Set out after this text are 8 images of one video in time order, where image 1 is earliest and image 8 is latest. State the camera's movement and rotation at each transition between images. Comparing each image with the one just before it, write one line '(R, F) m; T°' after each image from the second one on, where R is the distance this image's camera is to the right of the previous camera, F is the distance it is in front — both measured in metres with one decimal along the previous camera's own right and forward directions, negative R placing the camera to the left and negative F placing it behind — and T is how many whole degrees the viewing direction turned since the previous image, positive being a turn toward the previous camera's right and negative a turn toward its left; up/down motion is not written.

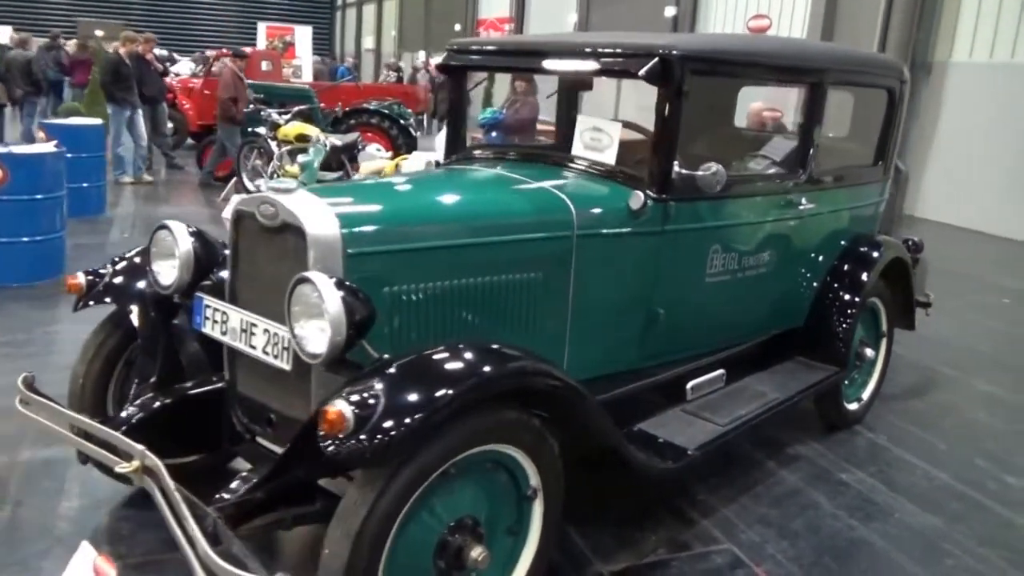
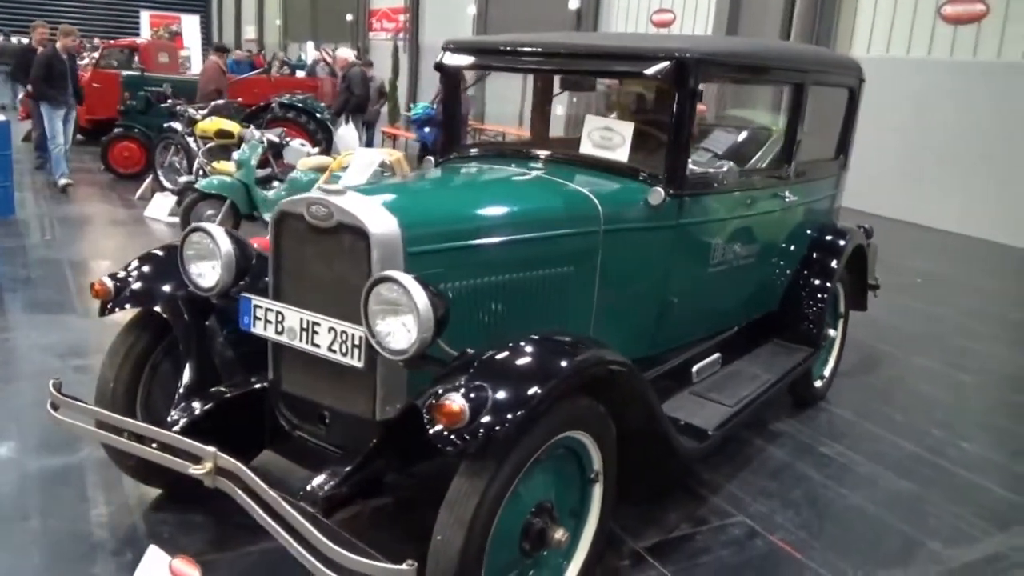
(-0.4, -0.1) m; +8°
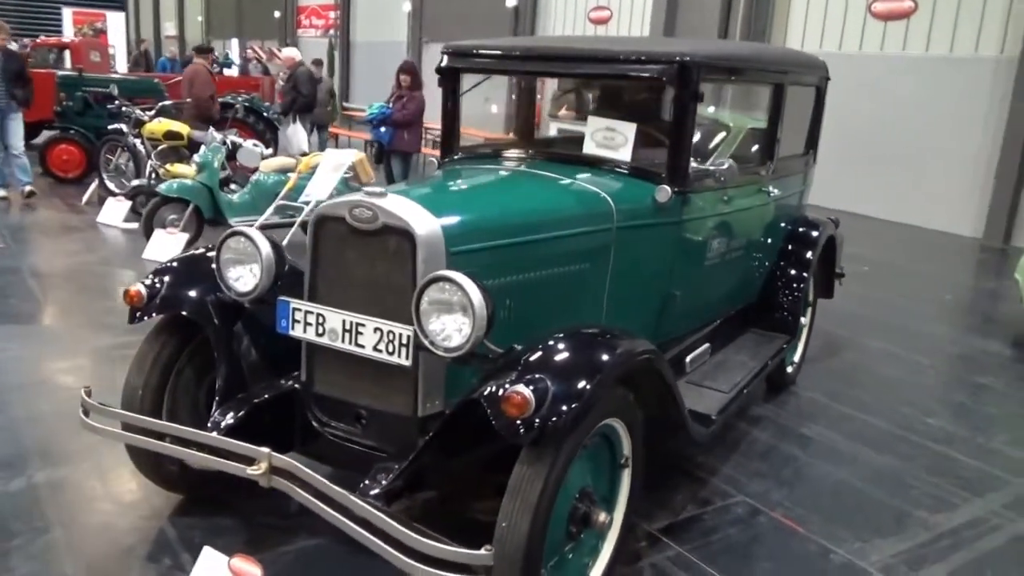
(-0.3, -0.1) m; +5°
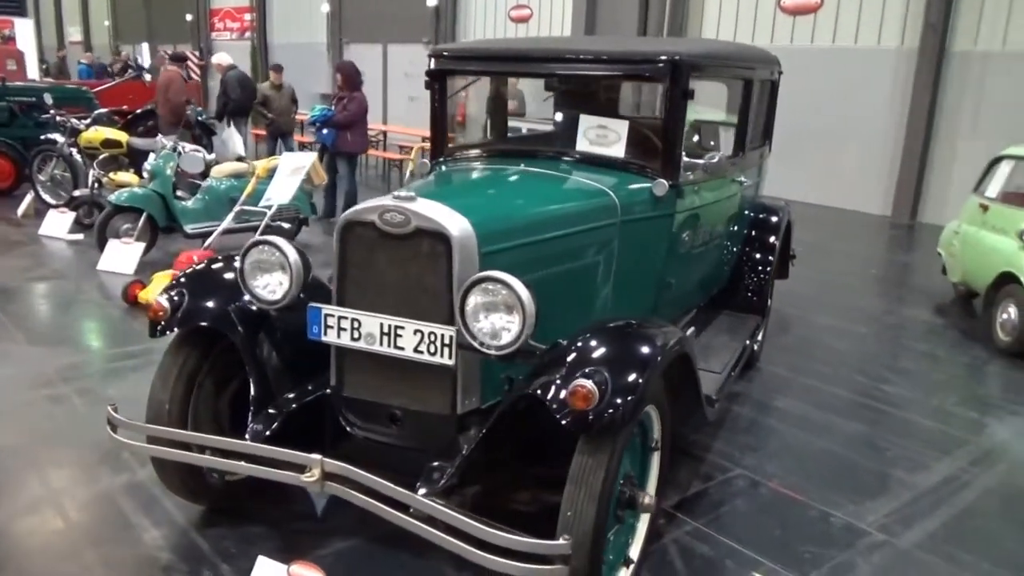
(-0.3, -0.1) m; +5°
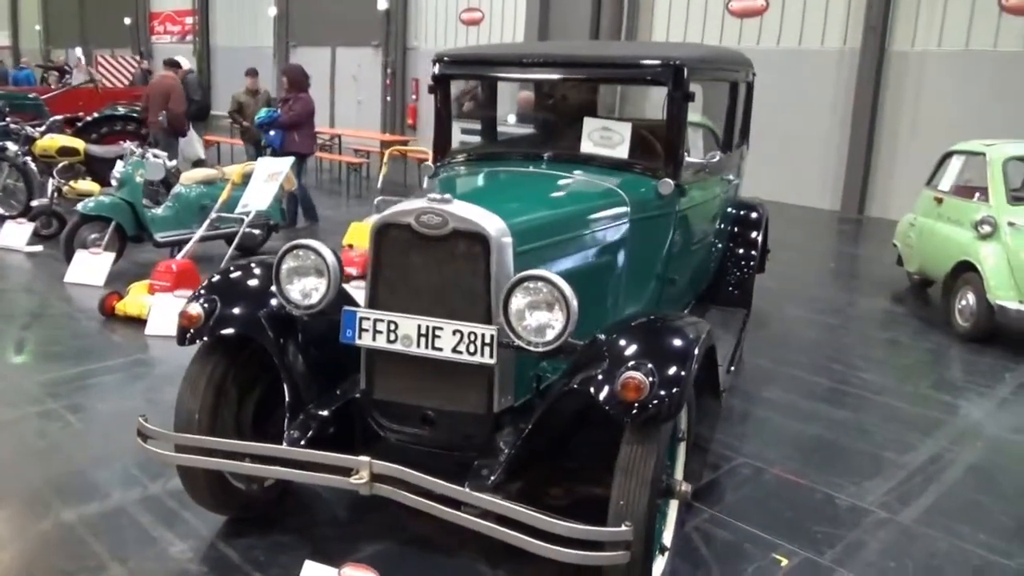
(-0.3, 0.0) m; +4°
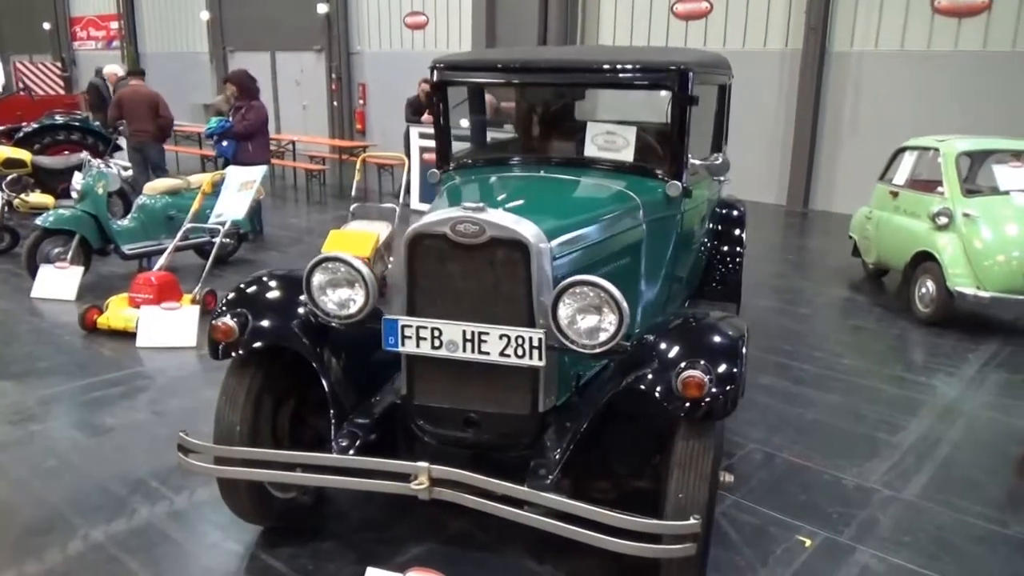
(-0.3, 0.0) m; +5°
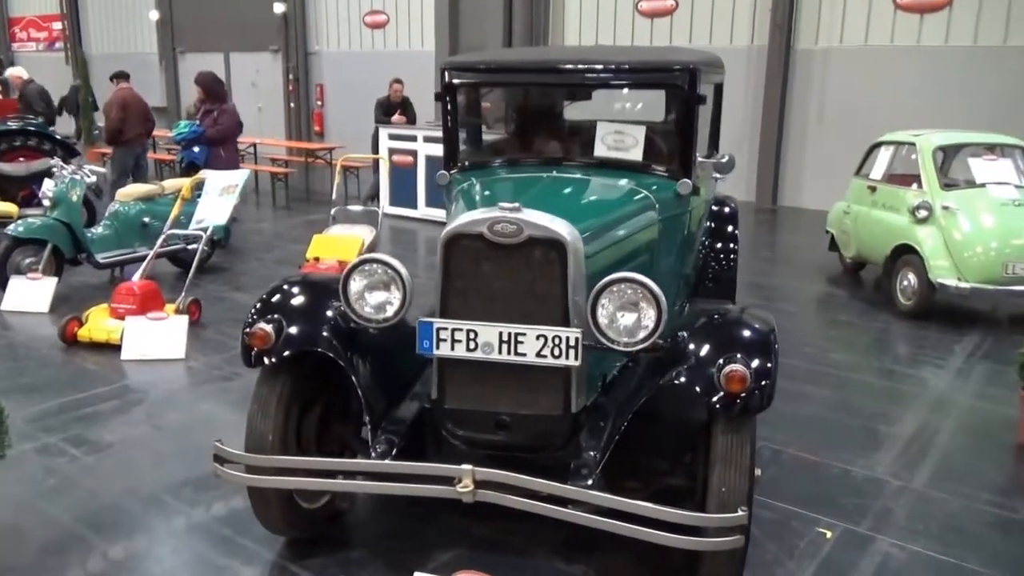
(-0.2, 0.0) m; +3°
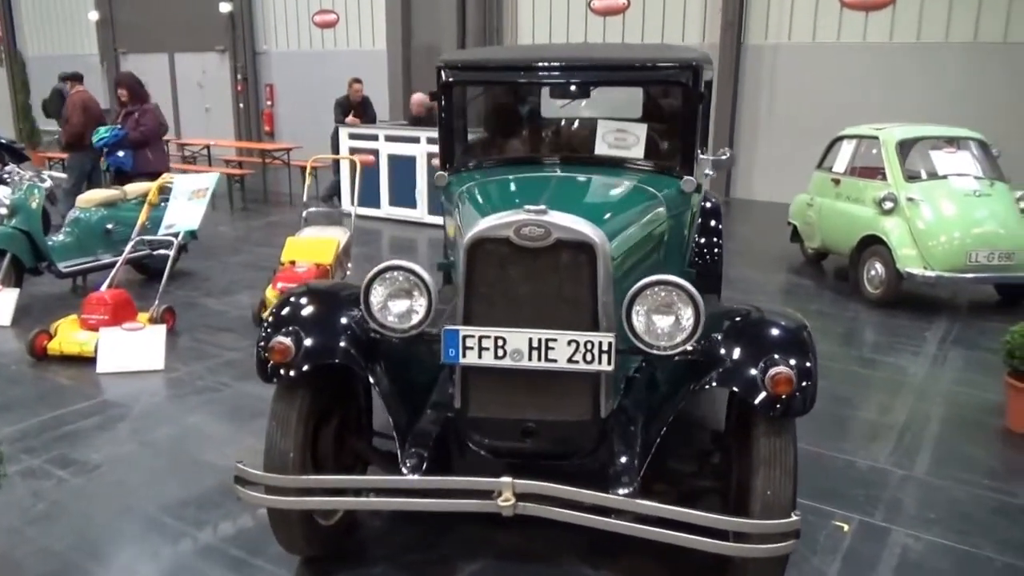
(-0.2, +0.1) m; +4°
